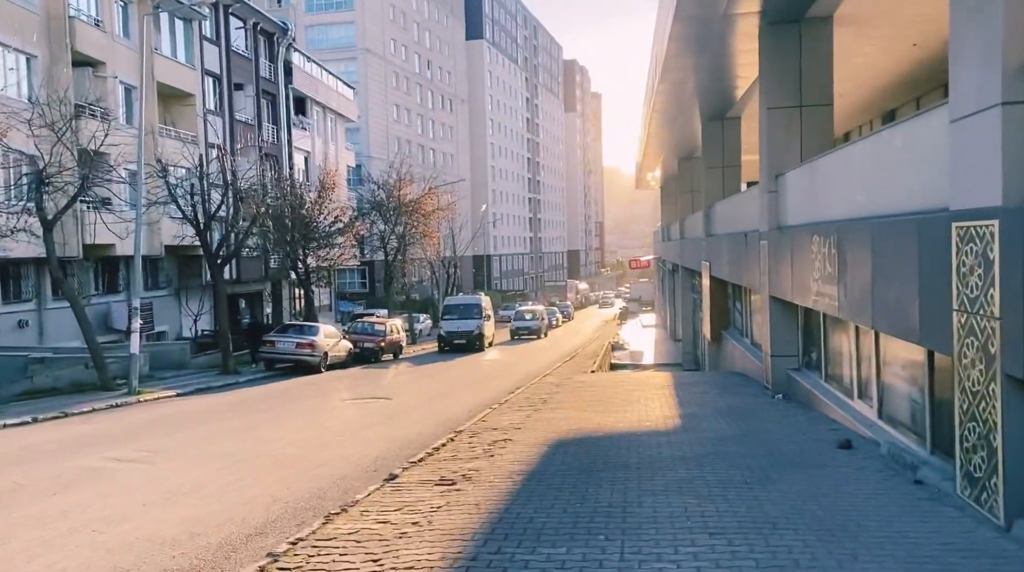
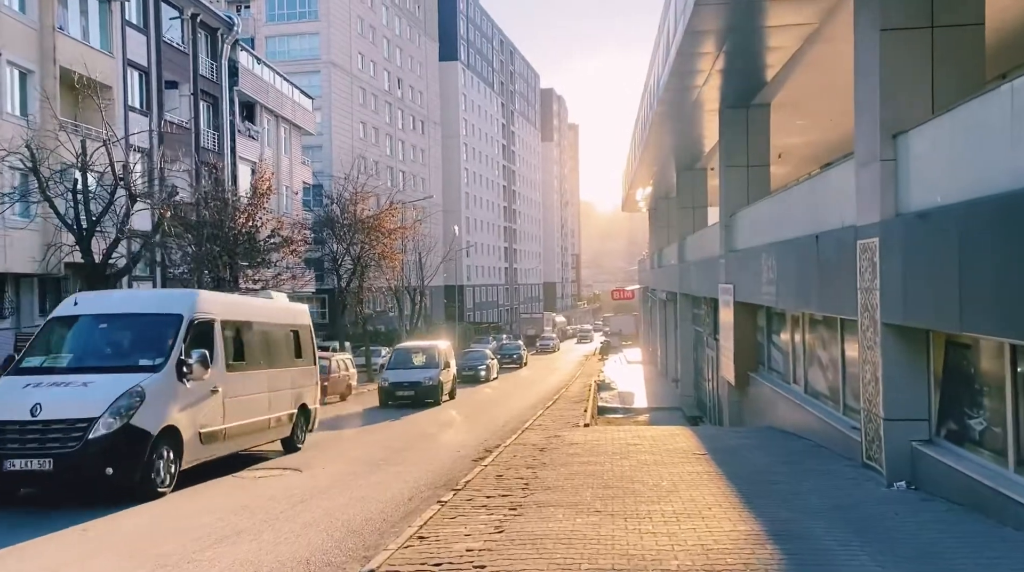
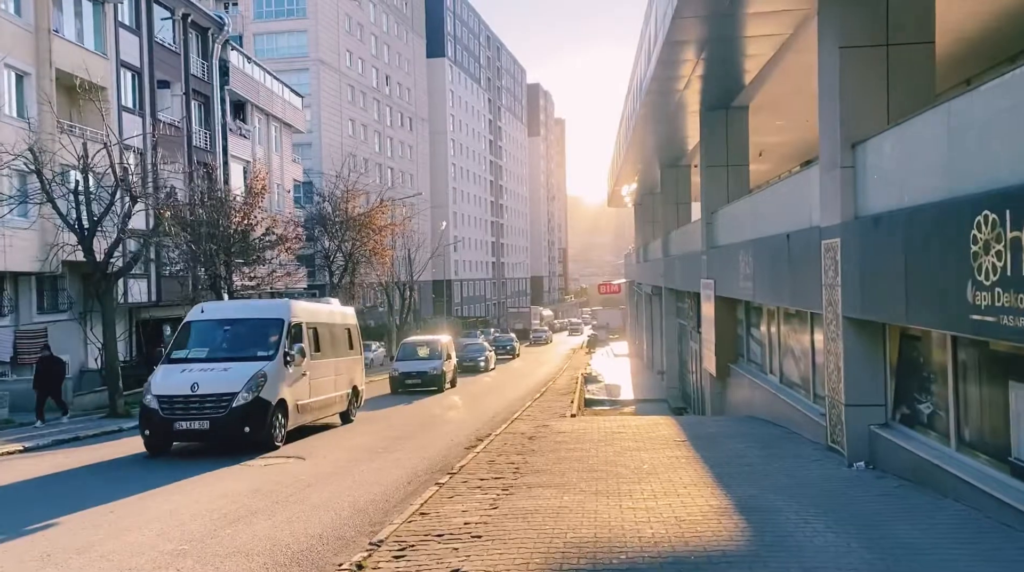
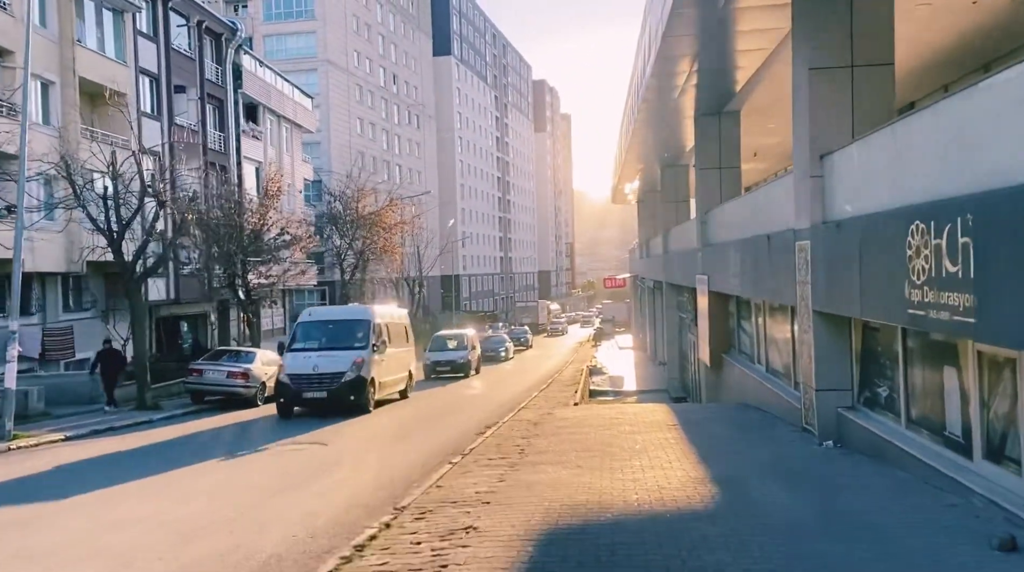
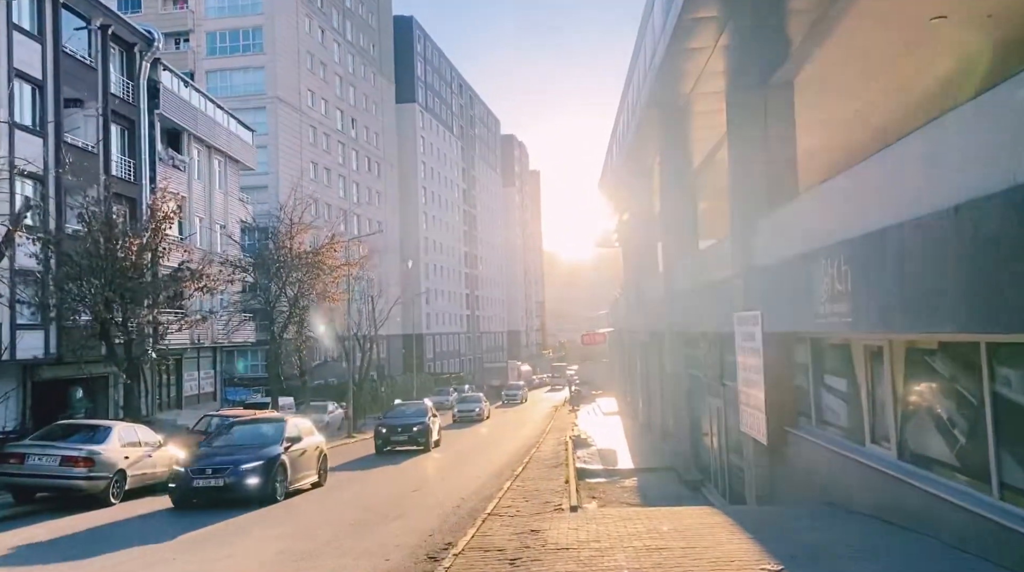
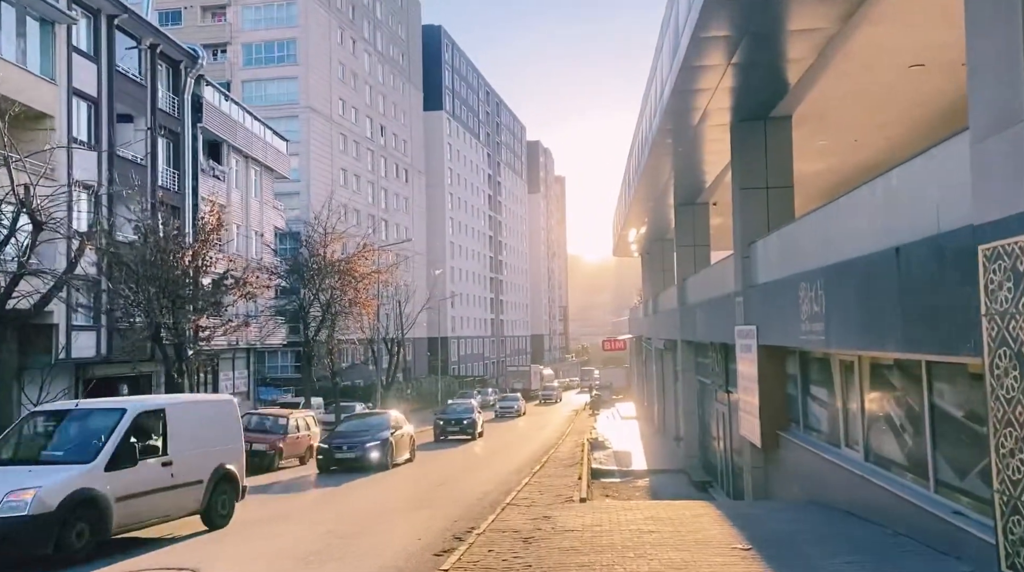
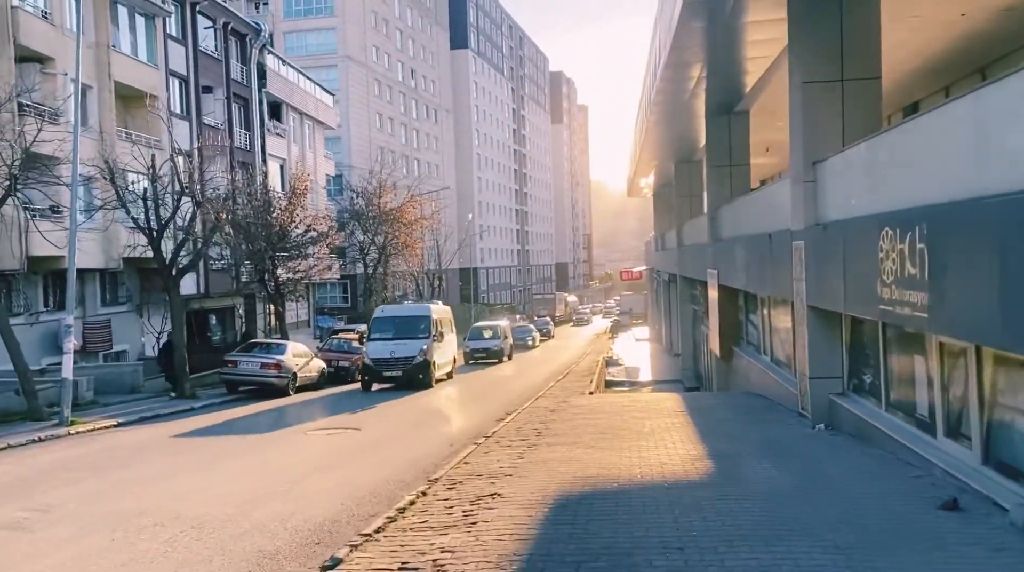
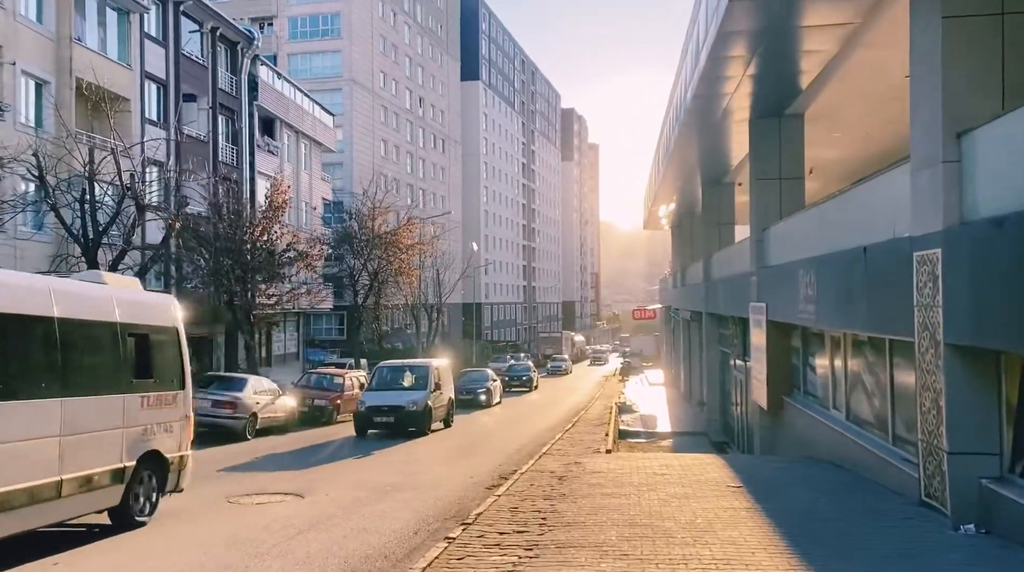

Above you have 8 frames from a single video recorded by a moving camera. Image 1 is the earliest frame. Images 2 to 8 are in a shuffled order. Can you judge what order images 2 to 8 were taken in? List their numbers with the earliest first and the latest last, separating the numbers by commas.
7, 4, 3, 2, 8, 6, 5
